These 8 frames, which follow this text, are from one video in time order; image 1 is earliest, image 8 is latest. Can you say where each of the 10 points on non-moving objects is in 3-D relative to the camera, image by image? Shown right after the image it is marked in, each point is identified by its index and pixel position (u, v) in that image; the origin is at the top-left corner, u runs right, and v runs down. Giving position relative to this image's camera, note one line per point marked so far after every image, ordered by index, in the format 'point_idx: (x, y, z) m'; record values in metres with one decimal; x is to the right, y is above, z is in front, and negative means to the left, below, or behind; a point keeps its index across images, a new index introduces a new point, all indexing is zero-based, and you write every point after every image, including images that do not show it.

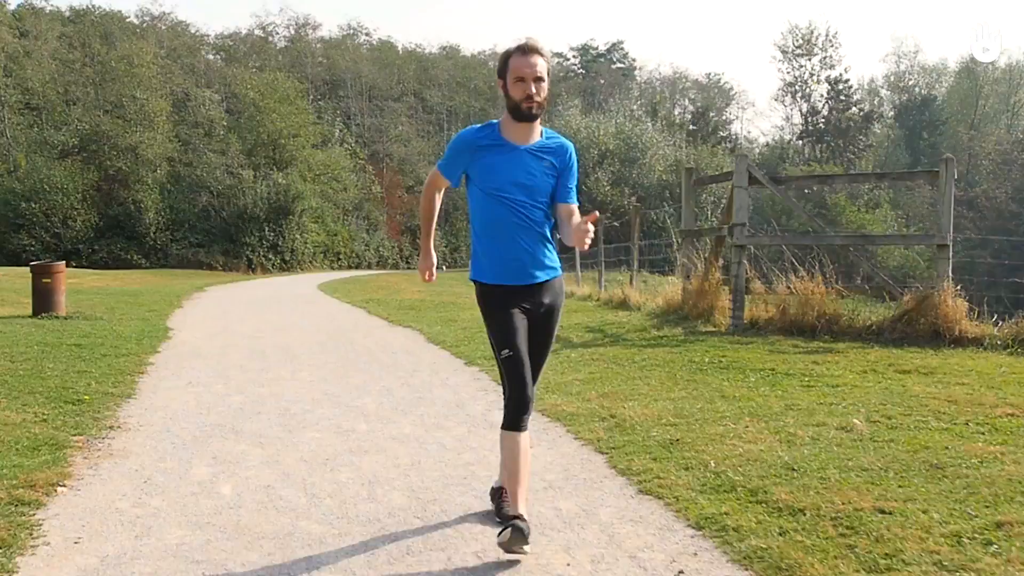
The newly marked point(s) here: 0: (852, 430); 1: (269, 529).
0: (+1.6, -0.7, +5.1) m
1: (-0.9, -0.9, +4.0) m
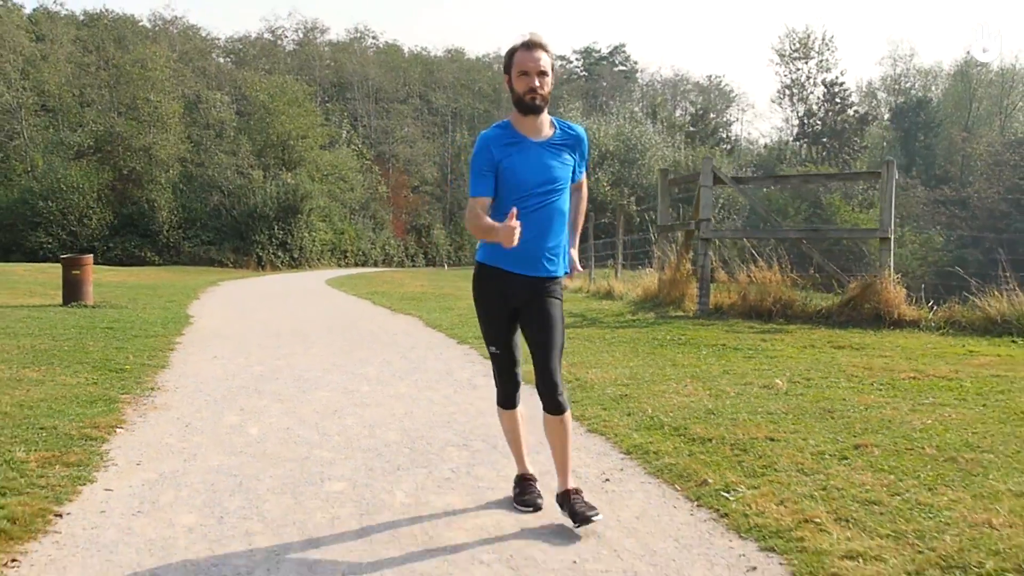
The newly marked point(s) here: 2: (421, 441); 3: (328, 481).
0: (+1.4, -0.6, +6.1) m
1: (-1.0, -0.8, +5.0) m
2: (-0.4, -0.7, +5.3) m
3: (-0.7, -0.8, +4.6) m
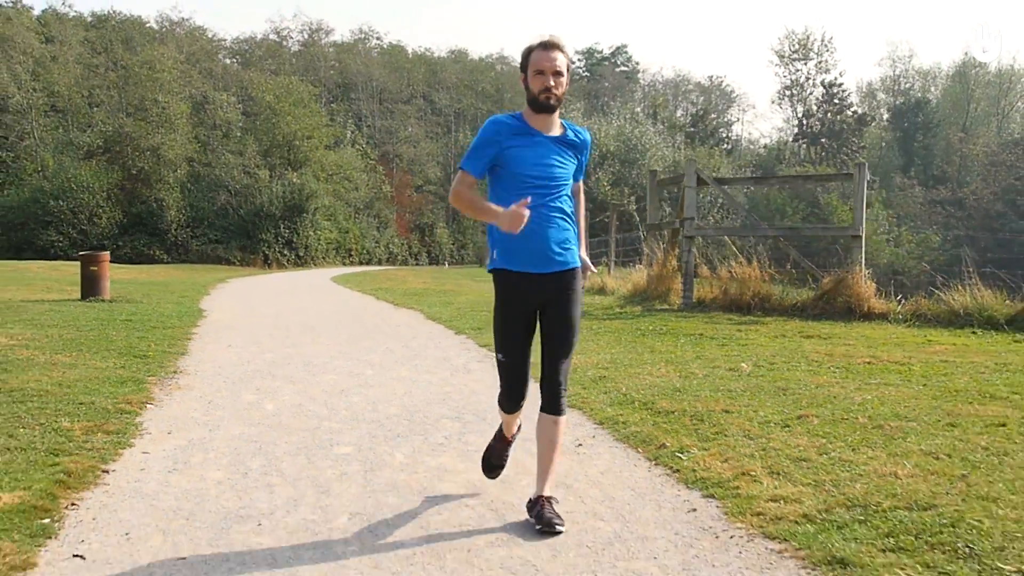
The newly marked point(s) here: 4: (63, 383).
0: (+1.4, -0.5, +6.8) m
1: (-1.1, -0.7, +5.7) m
2: (-0.5, -0.7, +5.9) m
3: (-0.8, -0.7, +5.2) m
4: (-2.7, -0.6, +6.8) m
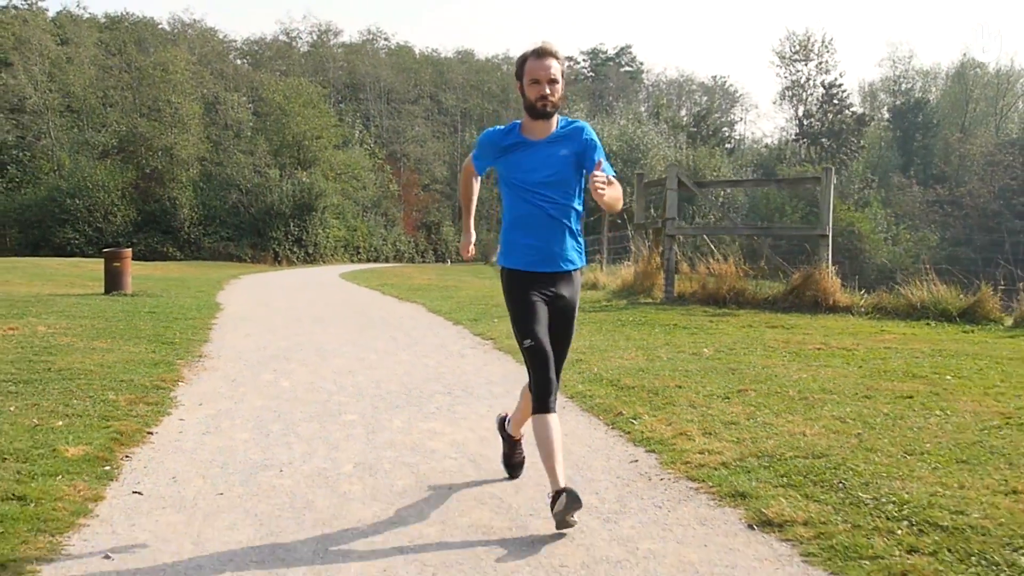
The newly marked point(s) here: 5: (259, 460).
0: (+1.3, -0.5, +7.7) m
1: (-1.2, -0.7, +6.6) m
2: (-0.6, -0.6, +6.8) m
3: (-0.9, -0.7, +6.1) m
4: (-2.8, -0.5, +7.7) m
5: (-1.2, -0.8, +5.1) m
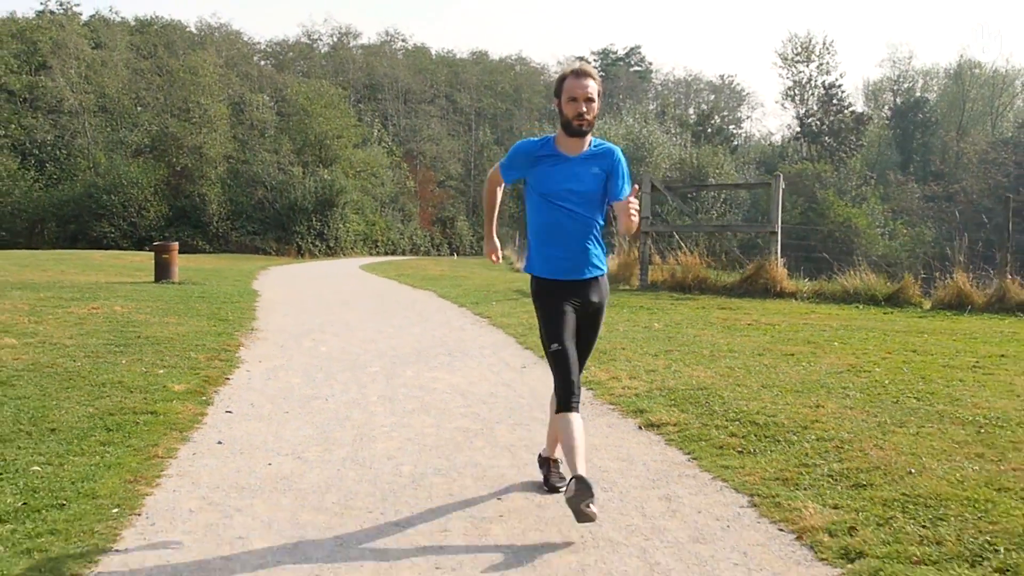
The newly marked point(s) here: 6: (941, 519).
0: (+1.2, -0.3, +9.7) m
1: (-1.3, -0.5, +8.6) m
2: (-0.7, -0.5, +8.8) m
3: (-1.0, -0.6, +8.1) m
4: (-2.9, -0.4, +9.8) m
5: (-1.3, -0.7, +7.1) m
6: (+1.5, -0.8, +4.0) m
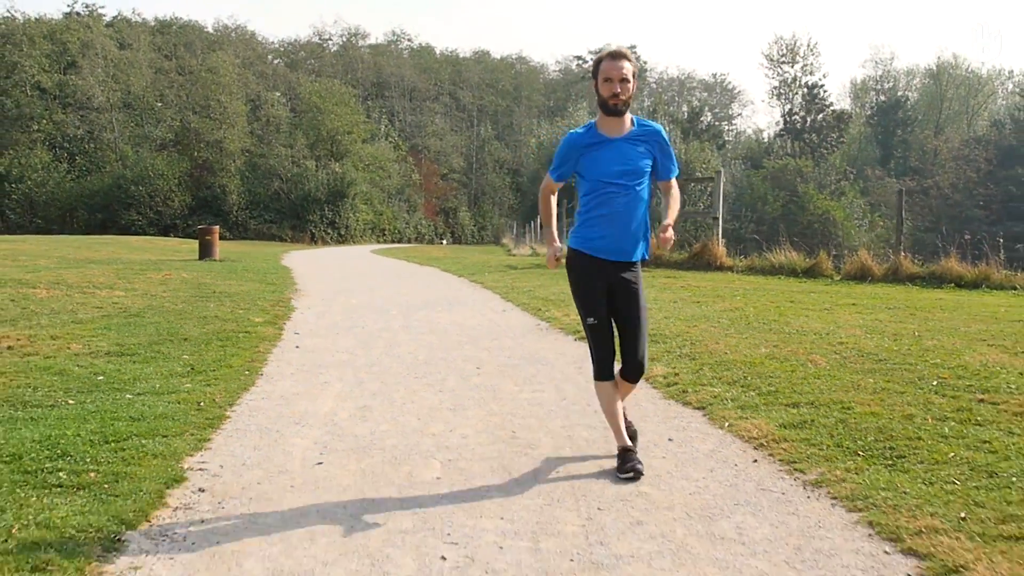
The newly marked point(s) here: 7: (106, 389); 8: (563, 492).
0: (+1.0, 0.0, +12.6) m
1: (-1.4, -0.2, +11.6) m
2: (-0.9, -0.2, +11.8) m
3: (-1.2, -0.2, +11.1) m
4: (-3.1, 0.0, +12.7) m
5: (-1.5, -0.3, +10.1) m
6: (+1.3, -0.5, +6.9) m
7: (-2.5, -0.6, +6.7) m
8: (+0.2, -0.8, +4.5) m
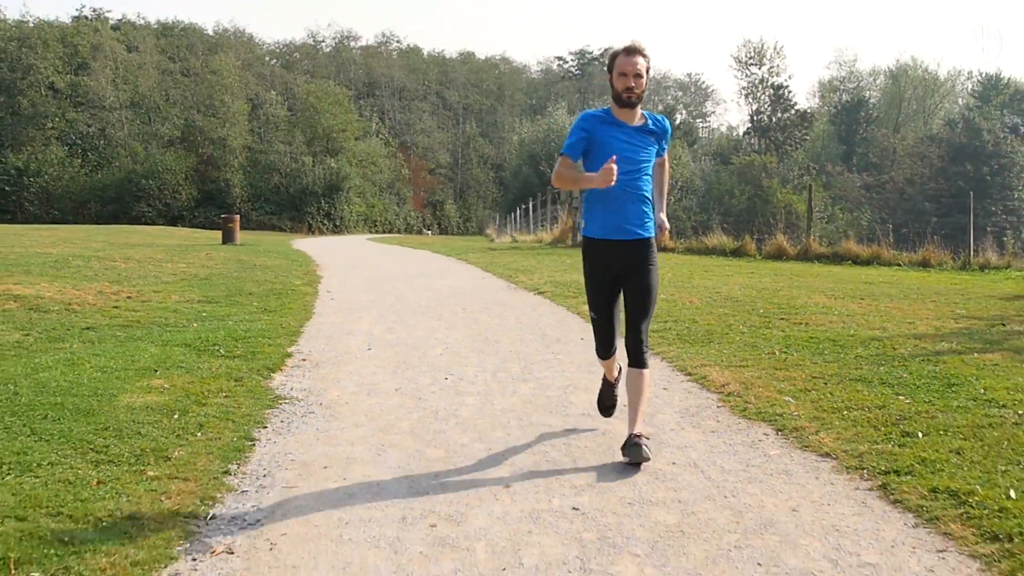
0: (+0.7, +0.4, +15.9) m
1: (-1.7, +0.2, +14.8) m
2: (-1.2, +0.2, +15.0) m
3: (-1.5, +0.1, +14.3) m
4: (-3.4, +0.3, +15.9) m
5: (-1.7, 0.0, +13.3) m
6: (+1.1, -0.2, +10.2) m
7: (-2.7, -0.3, +10.0) m
8: (0.0, -0.5, +7.7) m
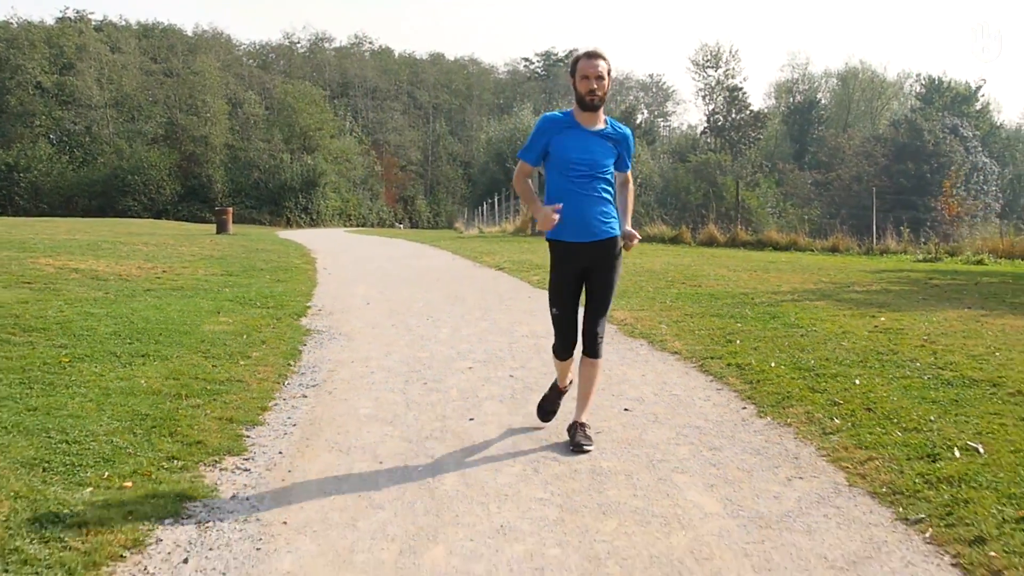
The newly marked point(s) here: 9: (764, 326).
0: (+0.2, +0.7, +18.6) m
1: (-2.3, +0.5, +17.4) m
2: (-1.7, +0.5, +17.7) m
3: (-2.0, +0.4, +16.9) m
4: (-4.0, +0.6, +18.5) m
5: (-2.2, +0.3, +15.9) m
6: (+0.7, +0.1, +12.9) m
7: (-3.1, 0.0, +12.5) m
8: (-0.3, -0.2, +10.4) m
9: (+1.9, -0.3, +8.2) m
